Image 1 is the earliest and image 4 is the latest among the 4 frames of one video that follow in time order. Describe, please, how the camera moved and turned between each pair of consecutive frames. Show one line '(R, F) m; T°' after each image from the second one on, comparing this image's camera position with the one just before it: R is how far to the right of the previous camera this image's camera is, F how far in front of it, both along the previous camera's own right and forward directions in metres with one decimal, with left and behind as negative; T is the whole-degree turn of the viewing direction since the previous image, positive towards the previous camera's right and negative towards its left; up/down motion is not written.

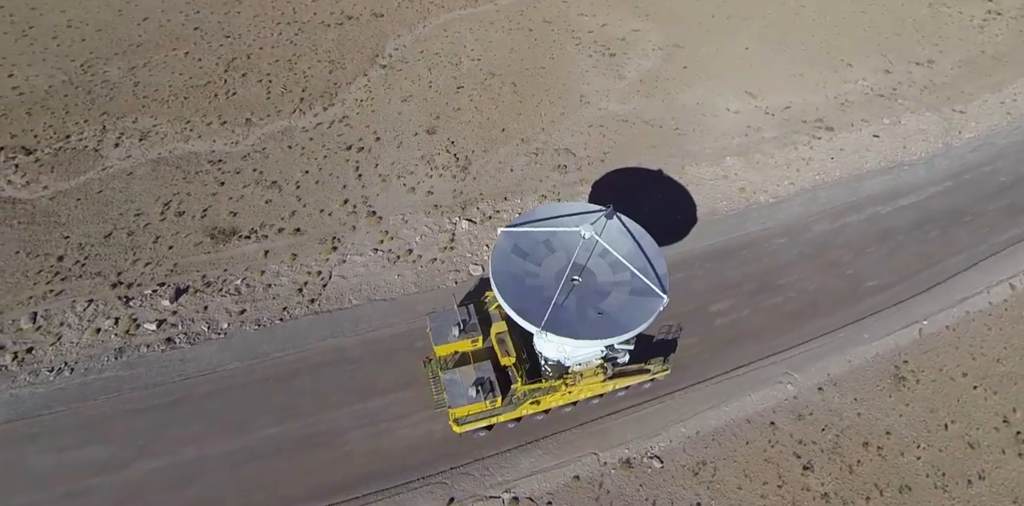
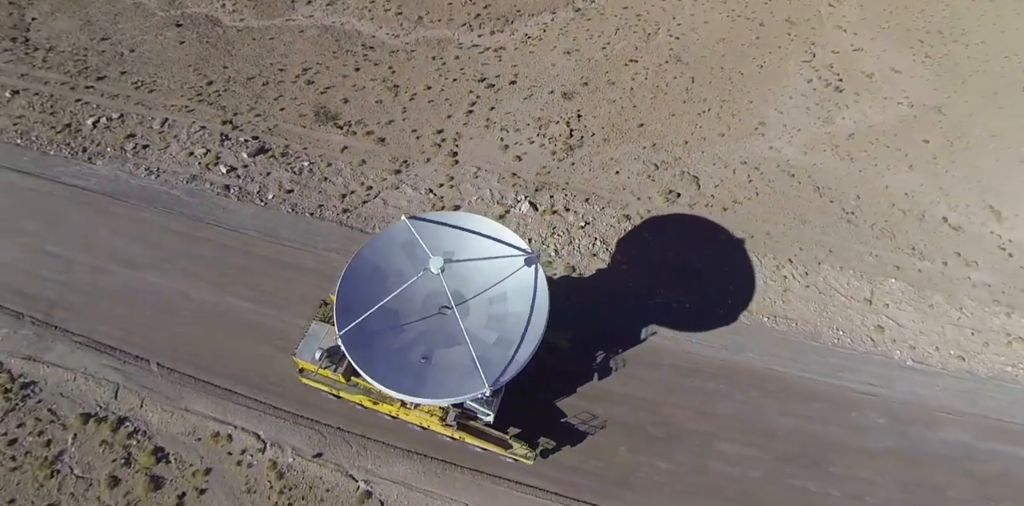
(+9.1, +6.7) m; -21°
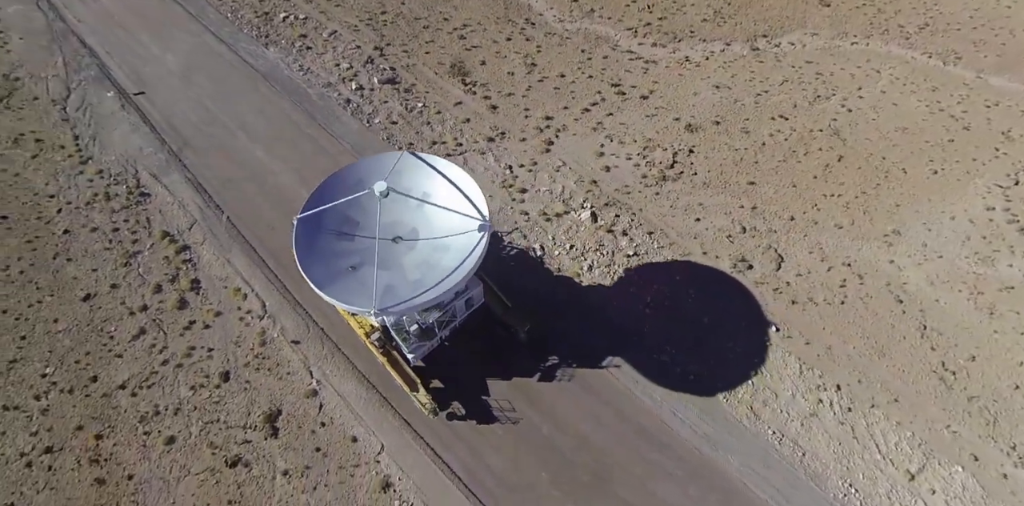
(+7.5, +0.3) m; -17°
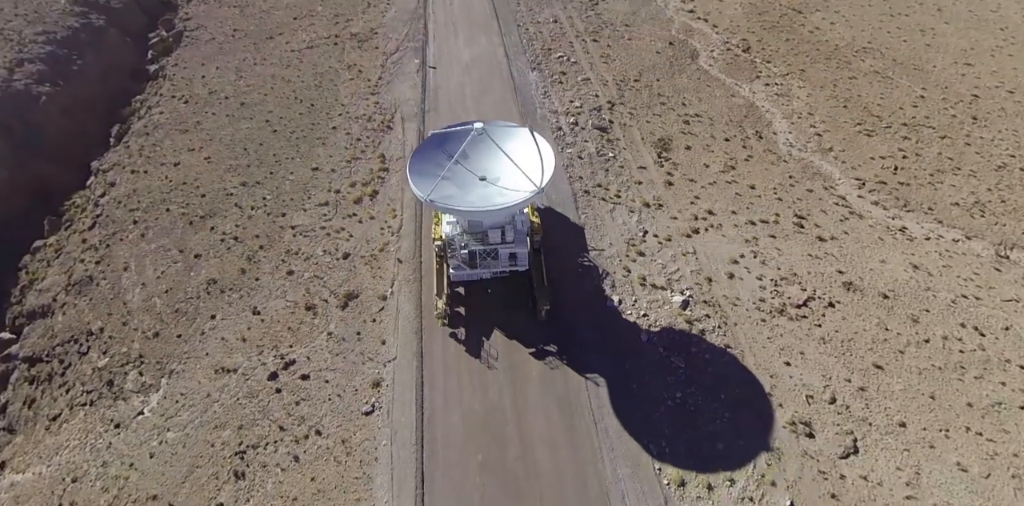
(+12.0, -0.7) m; -29°
